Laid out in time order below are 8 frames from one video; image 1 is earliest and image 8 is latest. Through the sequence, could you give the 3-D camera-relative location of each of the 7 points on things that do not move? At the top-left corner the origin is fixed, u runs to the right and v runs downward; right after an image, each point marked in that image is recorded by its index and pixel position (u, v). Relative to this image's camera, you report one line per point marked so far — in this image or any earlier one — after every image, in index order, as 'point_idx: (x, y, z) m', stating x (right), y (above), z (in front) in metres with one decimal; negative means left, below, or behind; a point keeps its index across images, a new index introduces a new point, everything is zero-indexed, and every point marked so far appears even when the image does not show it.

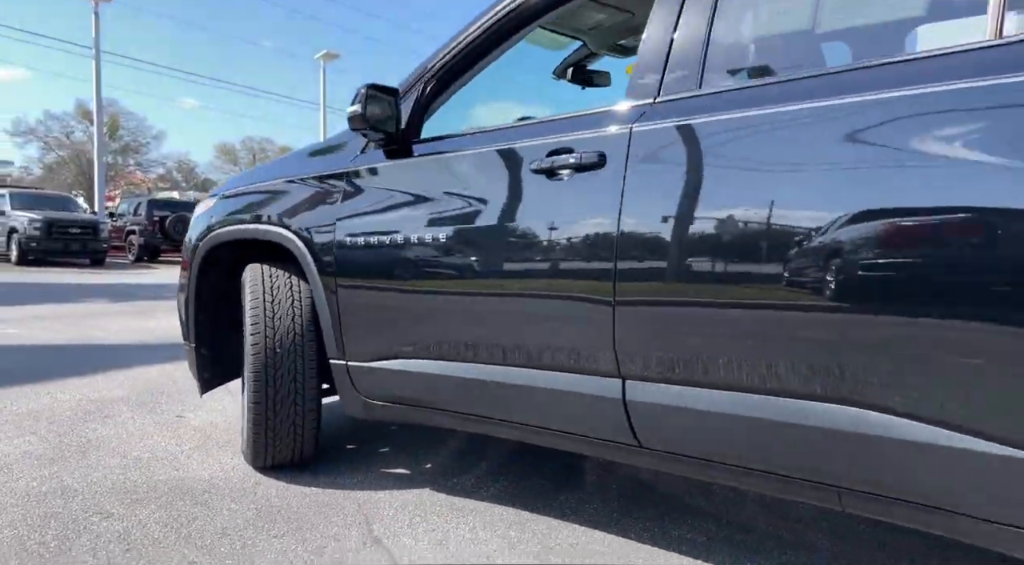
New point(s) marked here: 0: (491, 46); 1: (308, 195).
0: (-0.1, +0.9, +2.5) m
1: (-0.8, +0.3, +2.7) m
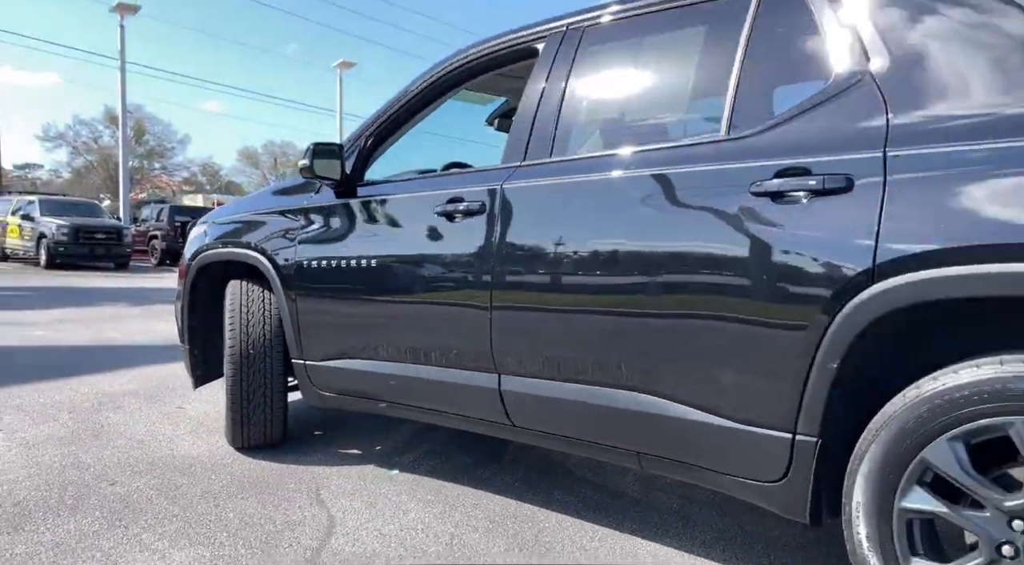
0: (-0.4, +0.8, +3.1) m
1: (-1.1, +0.3, +3.4) m
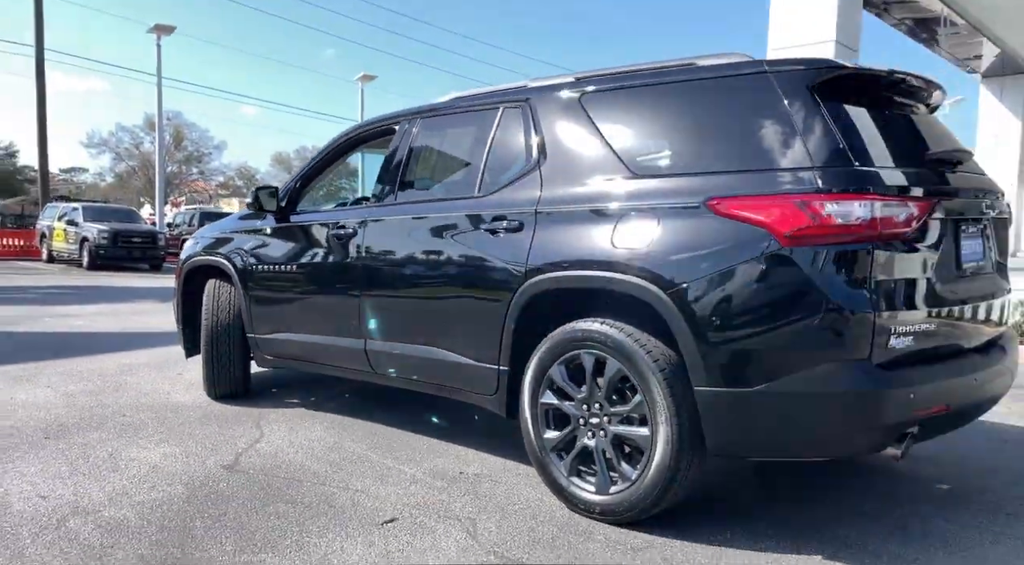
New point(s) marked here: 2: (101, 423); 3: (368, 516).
0: (-1.2, +0.8, +4.6) m
1: (-1.9, +0.3, +4.9) m
2: (-2.6, -0.9, +4.5) m
3: (-0.6, -1.0, +3.0) m
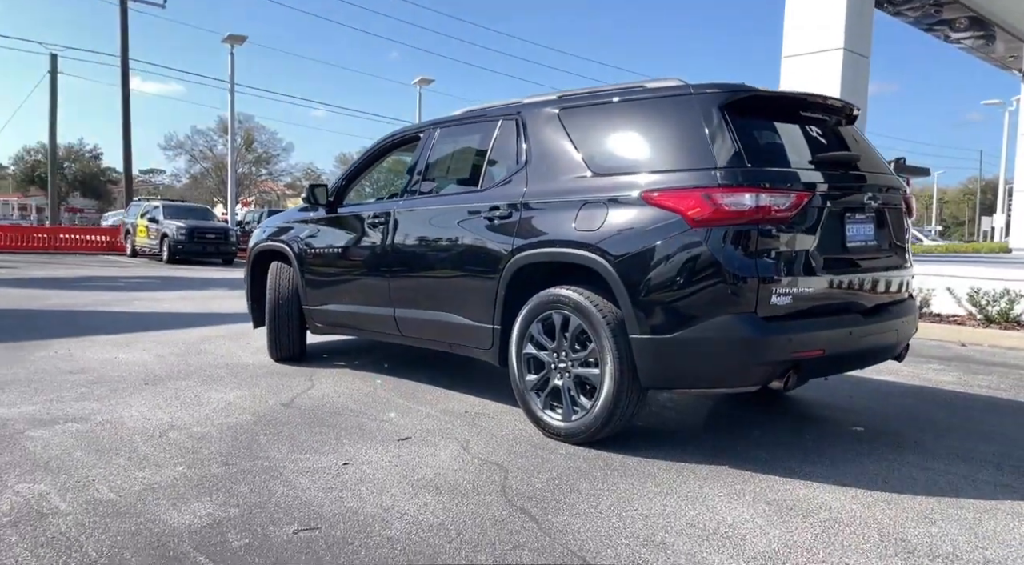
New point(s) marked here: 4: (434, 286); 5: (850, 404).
0: (-1.1, +1.0, +5.6) m
1: (-1.8, +0.4, +5.9) m
2: (-2.6, -0.7, +5.6) m
3: (-0.7, -0.9, +4.0) m
4: (-0.5, 0.0, +4.6) m
5: (+2.2, -0.8, +4.6) m
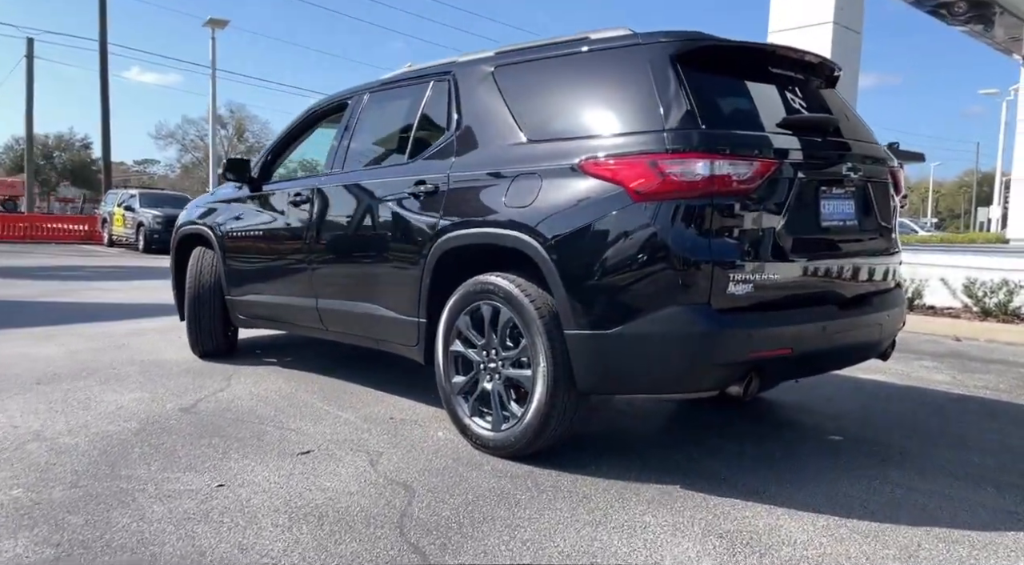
0: (-1.5, +1.0, +5.0) m
1: (-2.2, +0.5, +5.3) m
2: (-3.0, -0.6, +5.0) m
3: (-1.1, -0.8, +3.4) m
4: (-0.9, 0.0, +4.0) m
5: (+1.8, -0.7, +4.1) m
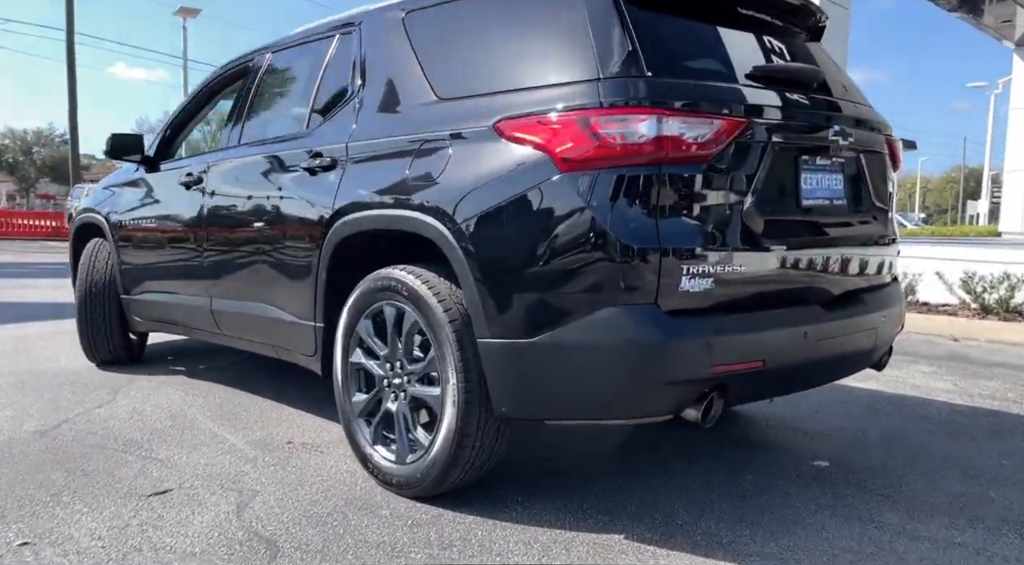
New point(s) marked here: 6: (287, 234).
0: (-1.9, +1.1, +4.3) m
1: (-2.6, +0.6, +4.6) m
2: (-3.3, -0.6, +4.3) m
3: (-1.4, -0.8, +2.7) m
4: (-1.3, +0.1, +3.4) m
5: (+1.5, -0.7, +3.4) m
6: (-1.0, +0.2, +3.1) m
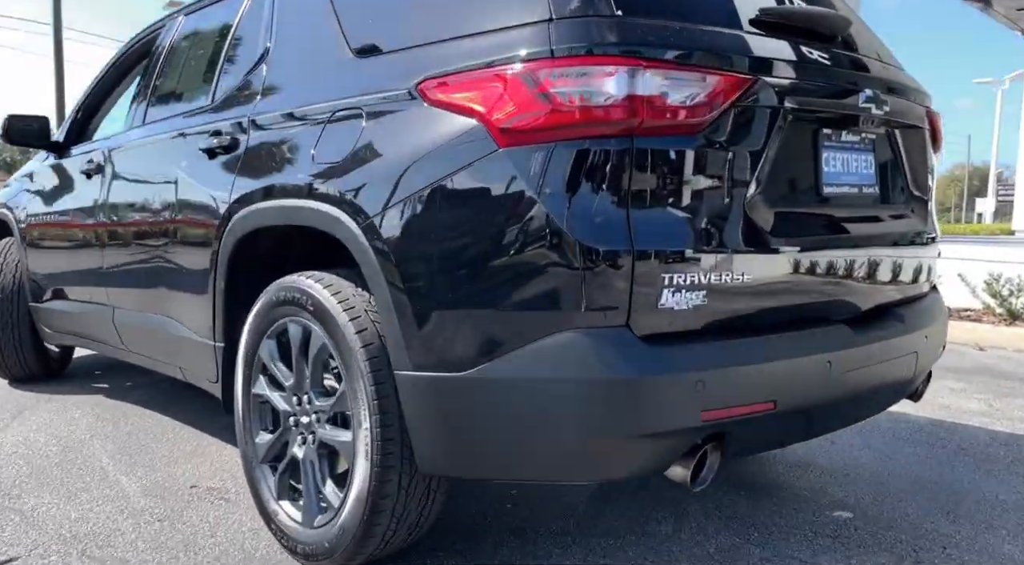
0: (-2.1, +1.0, +3.7) m
1: (-2.8, +0.5, +4.0) m
2: (-3.5, -0.7, +3.7) m
3: (-1.6, -0.8, +2.1) m
4: (-1.4, 0.0, +2.8) m
5: (+1.3, -0.7, +2.9) m
6: (-1.2, +0.2, +2.5) m
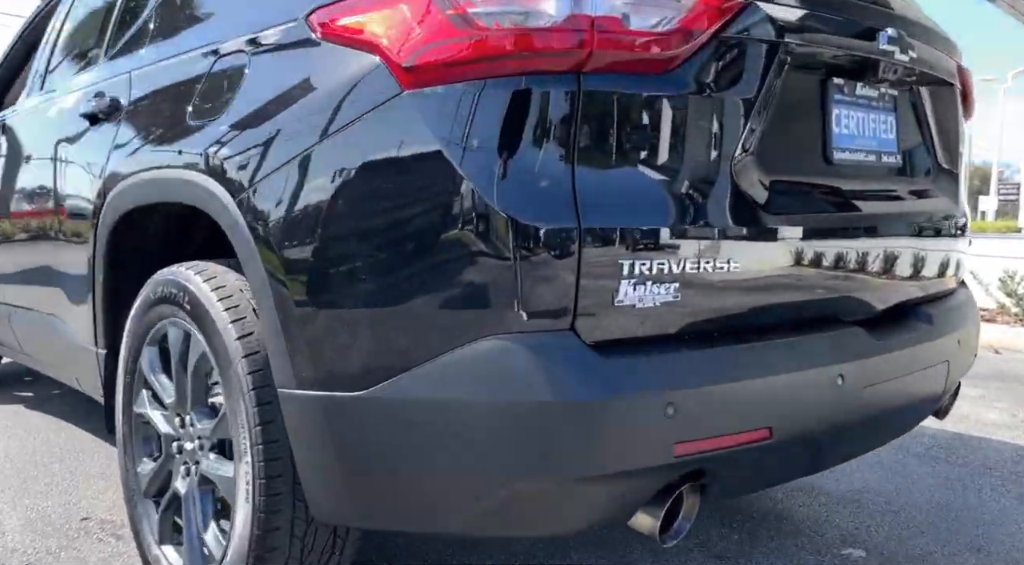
0: (-2.2, +1.1, +3.3) m
1: (-2.9, +0.5, +3.6) m
2: (-3.7, -0.6, +3.3) m
3: (-1.8, -0.8, +1.7) m
4: (-1.6, 0.0, +2.4) m
5: (+1.1, -0.7, +2.5) m
6: (-1.3, +0.2, +2.1) m
